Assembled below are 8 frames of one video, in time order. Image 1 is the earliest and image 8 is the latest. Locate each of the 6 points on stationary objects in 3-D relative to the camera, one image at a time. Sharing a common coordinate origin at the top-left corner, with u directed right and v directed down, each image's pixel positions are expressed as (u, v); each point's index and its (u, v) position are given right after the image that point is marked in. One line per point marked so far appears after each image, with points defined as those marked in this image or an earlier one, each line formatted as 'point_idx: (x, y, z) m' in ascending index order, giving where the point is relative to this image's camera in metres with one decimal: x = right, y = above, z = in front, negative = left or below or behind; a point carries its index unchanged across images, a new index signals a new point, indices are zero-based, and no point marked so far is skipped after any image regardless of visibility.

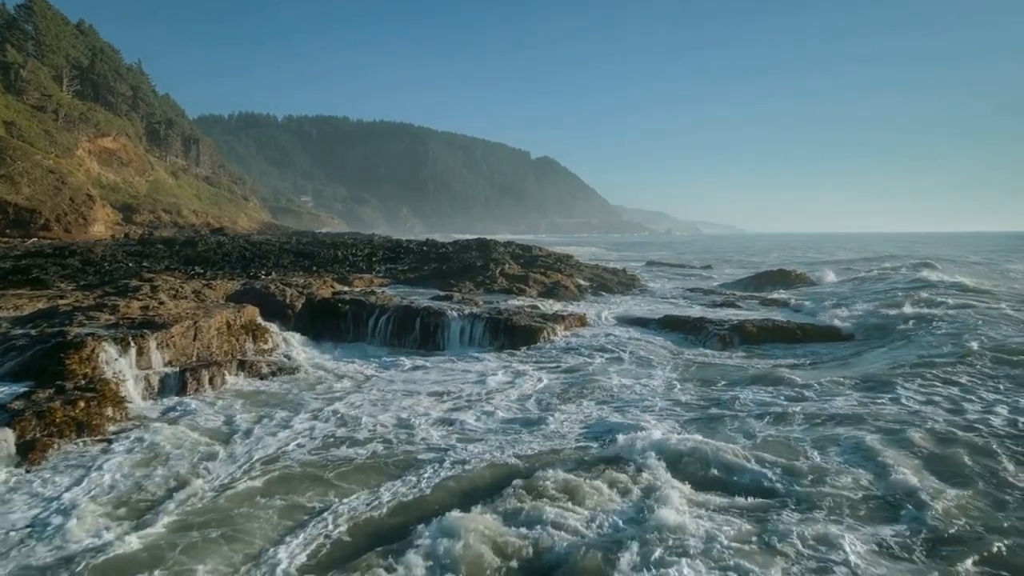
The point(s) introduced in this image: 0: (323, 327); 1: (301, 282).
0: (-6.6, -1.4, +17.4) m
1: (-8.3, +0.3, +19.5) m
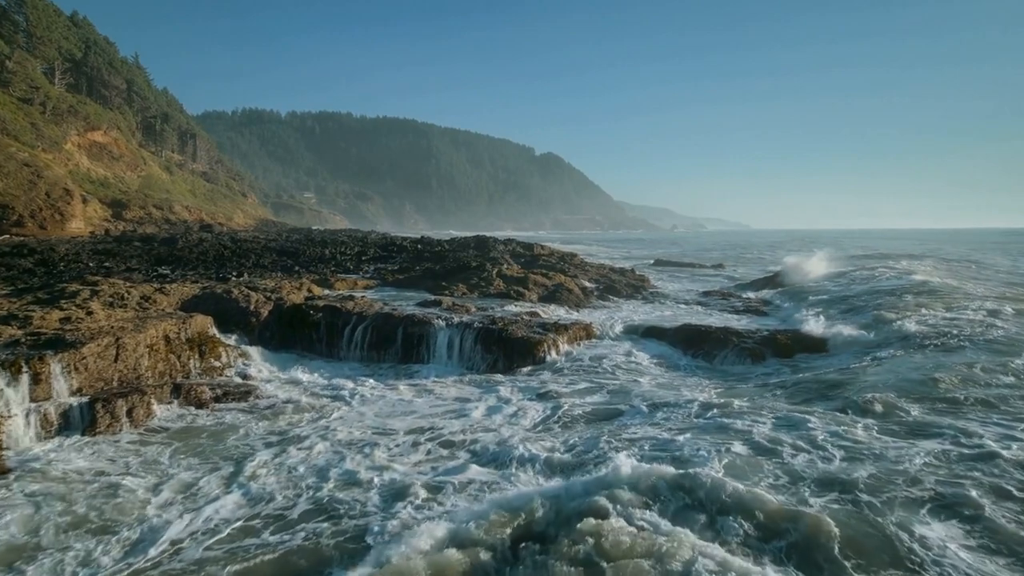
0: (-6.7, -1.5, +15.3) m
1: (-8.4, +0.1, +17.4) m
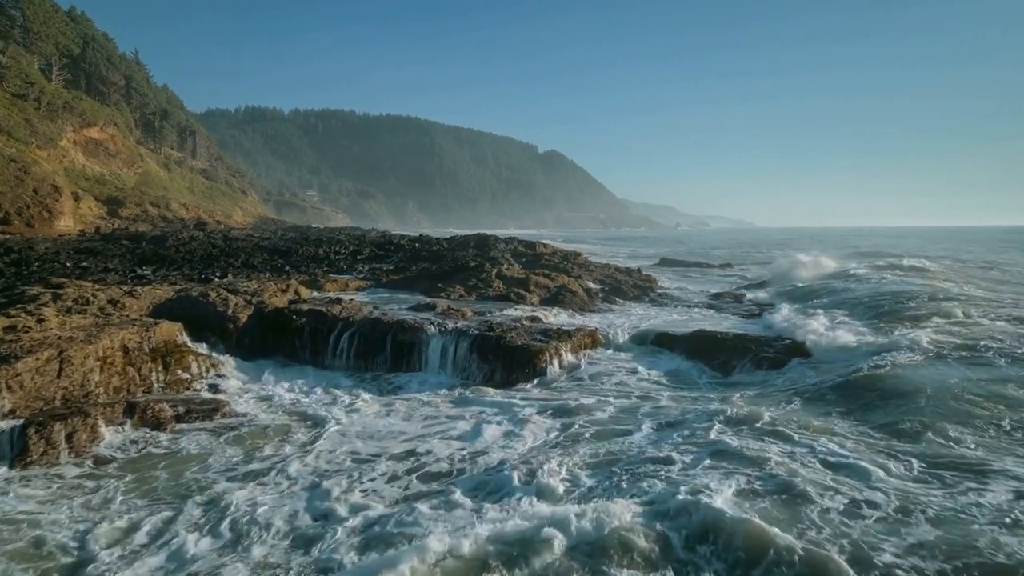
0: (-6.7, -1.6, +14.1) m
1: (-8.4, +0.1, +16.3) m
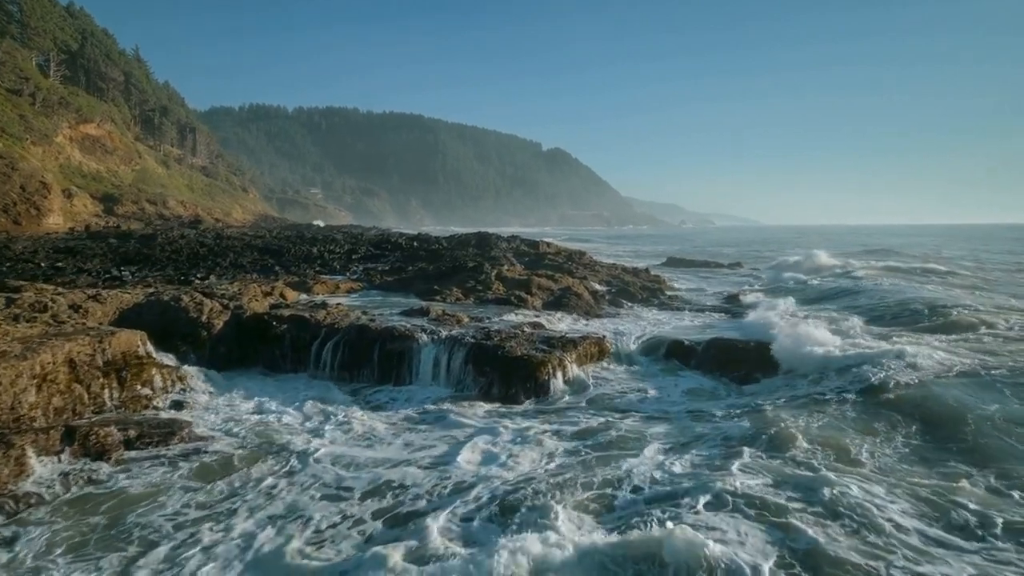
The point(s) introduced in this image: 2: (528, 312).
0: (-6.7, -1.7, +13.0) m
1: (-8.4, 0.0, +15.1) m
2: (+0.5, -0.8, +16.3) m
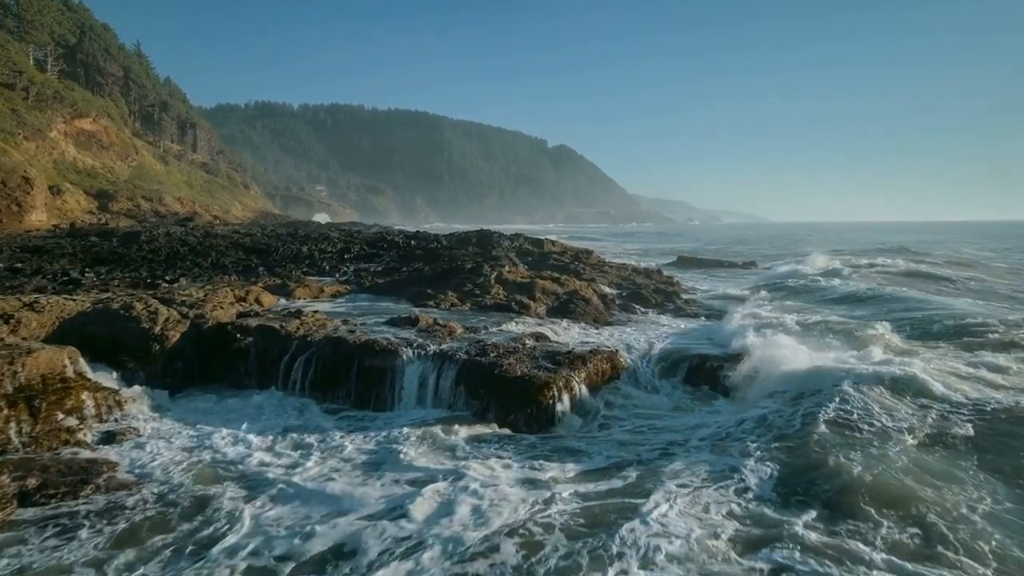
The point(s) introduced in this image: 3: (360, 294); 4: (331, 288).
0: (-6.8, -1.9, +11.3) m
1: (-8.4, -0.2, +13.4) m
2: (+0.5, -0.9, +14.5) m
3: (-5.4, -0.2, +17.9) m
4: (-6.5, 0.0, +18.0) m
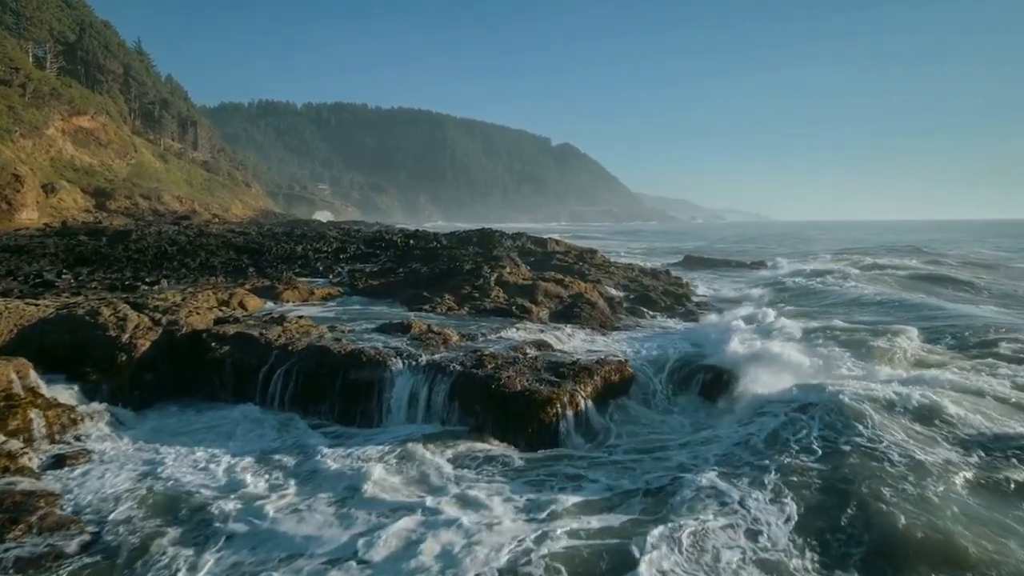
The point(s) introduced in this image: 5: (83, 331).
0: (-6.8, -2.0, +10.4) m
1: (-8.4, -0.3, +12.5) m
2: (+0.5, -1.0, +13.5) m
3: (-5.4, -0.3, +17.0) m
4: (-6.5, -0.1, +17.1) m
5: (-8.8, -0.9, +10.2) m
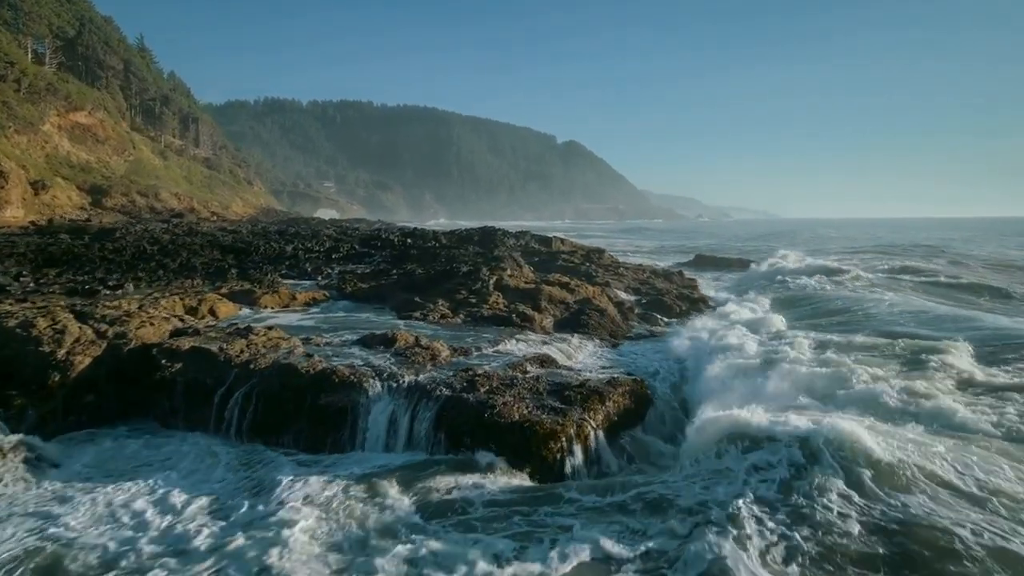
0: (-6.8, -2.1, +8.9) m
1: (-8.4, -0.4, +11.1) m
2: (+0.5, -1.2, +12.0) m
3: (-5.4, -0.4, +15.5) m
4: (-6.4, -0.2, +15.6) m
5: (-8.8, -1.0, +8.8) m
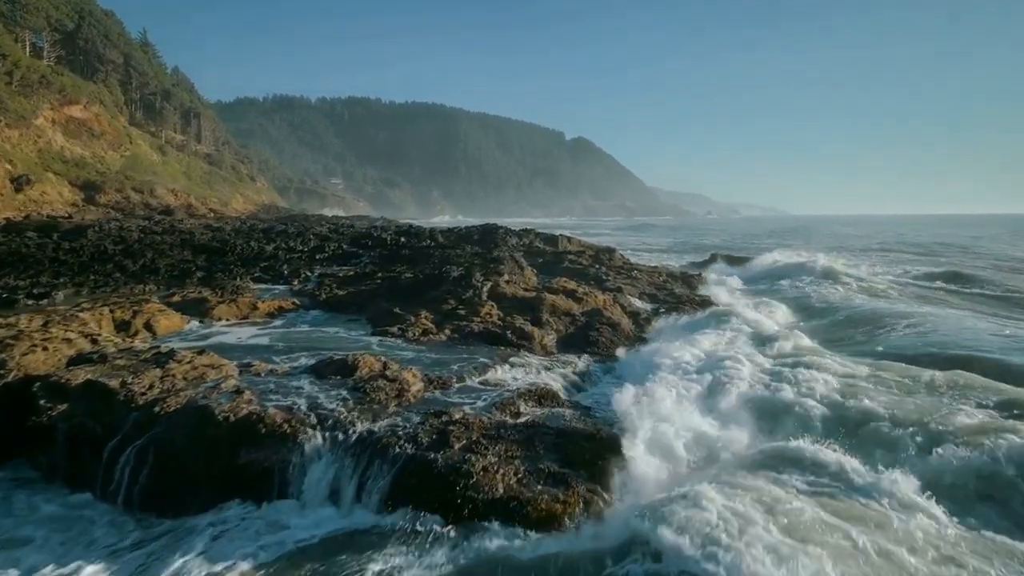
0: (-7.0, -2.3, +6.8) m
1: (-8.6, -0.6, +9.0) m
2: (+0.4, -1.4, +9.8) m
3: (-5.4, -0.6, +13.4) m
4: (-6.5, -0.4, +13.5) m
5: (-9.0, -1.3, +6.8) m
